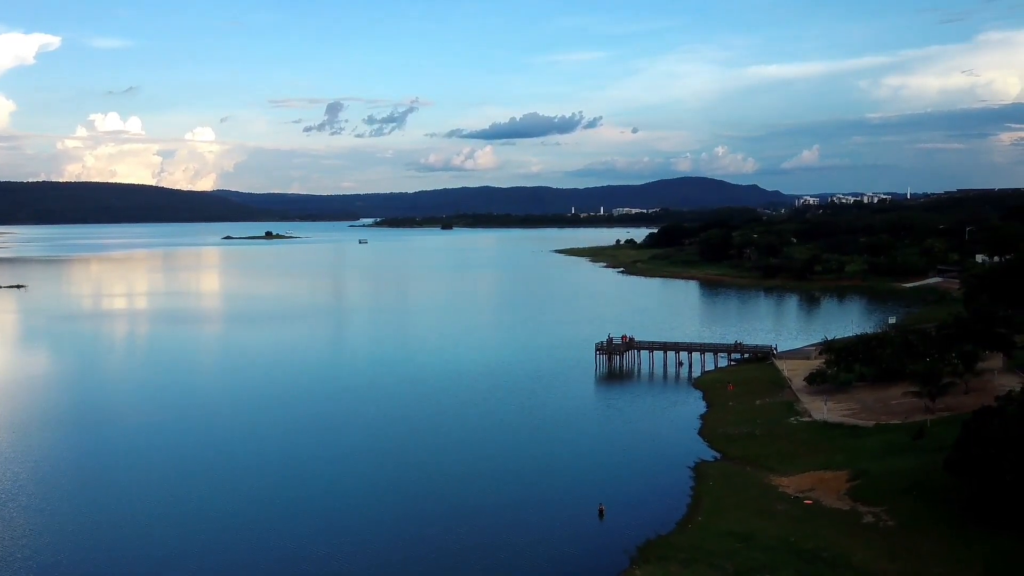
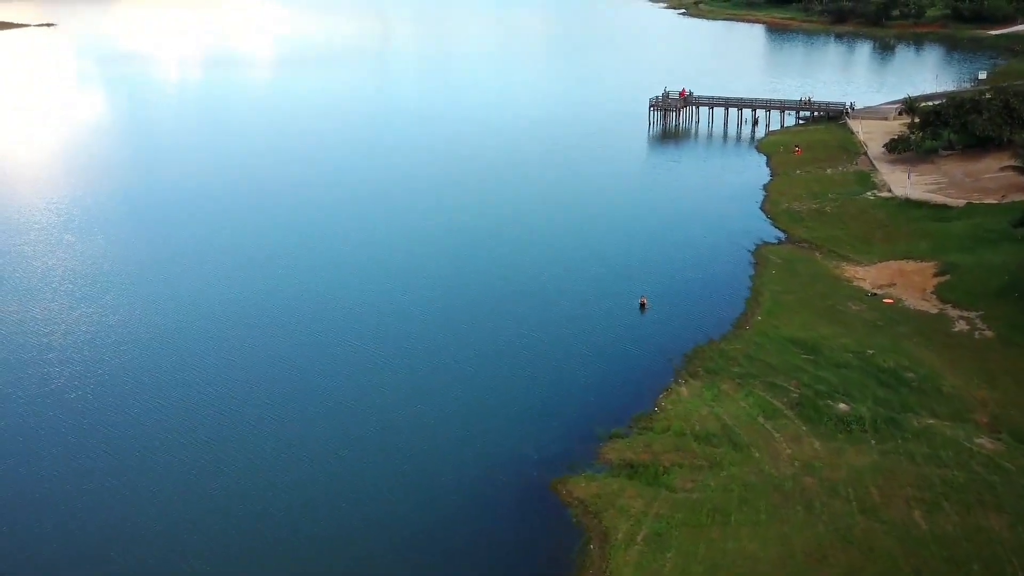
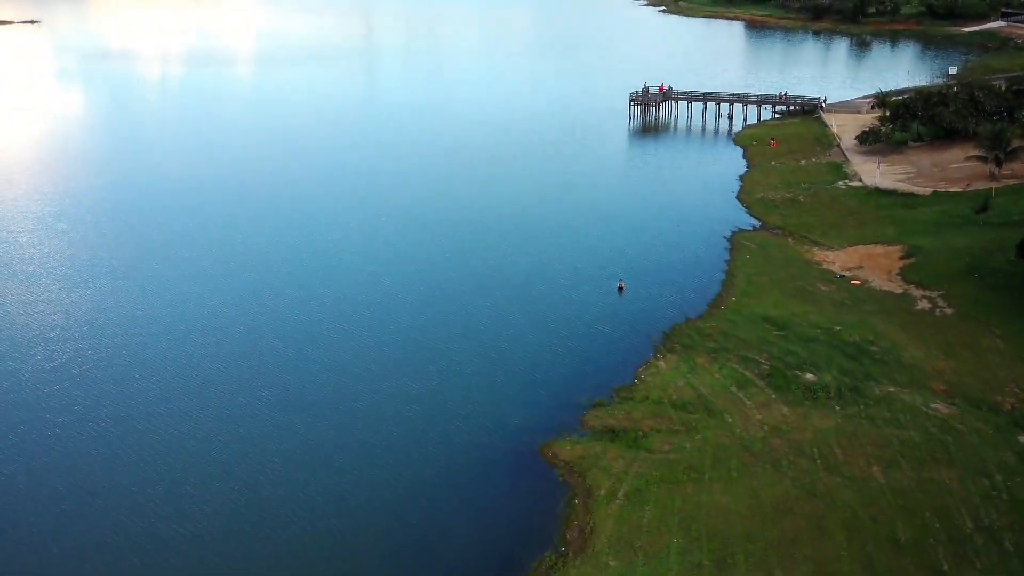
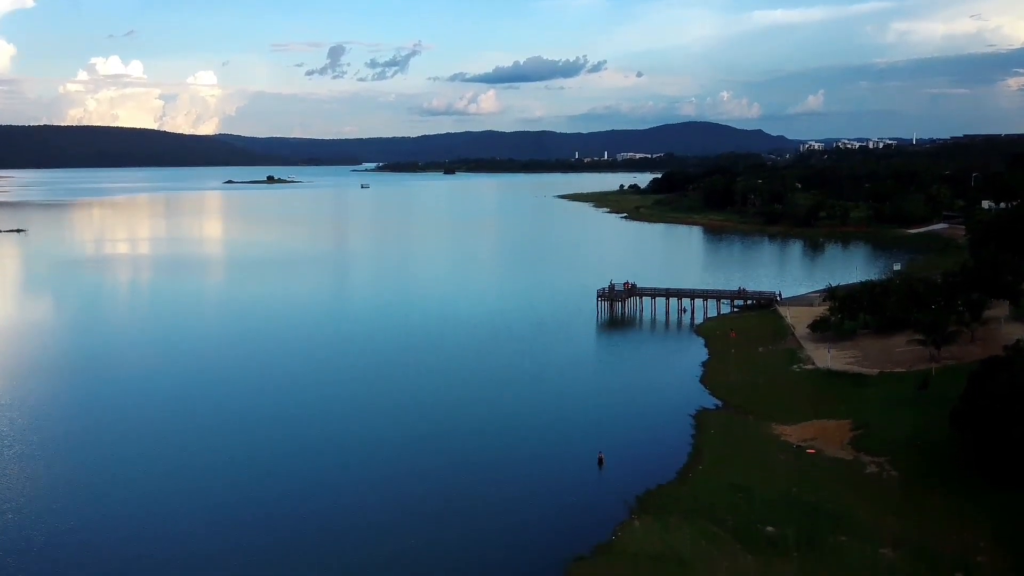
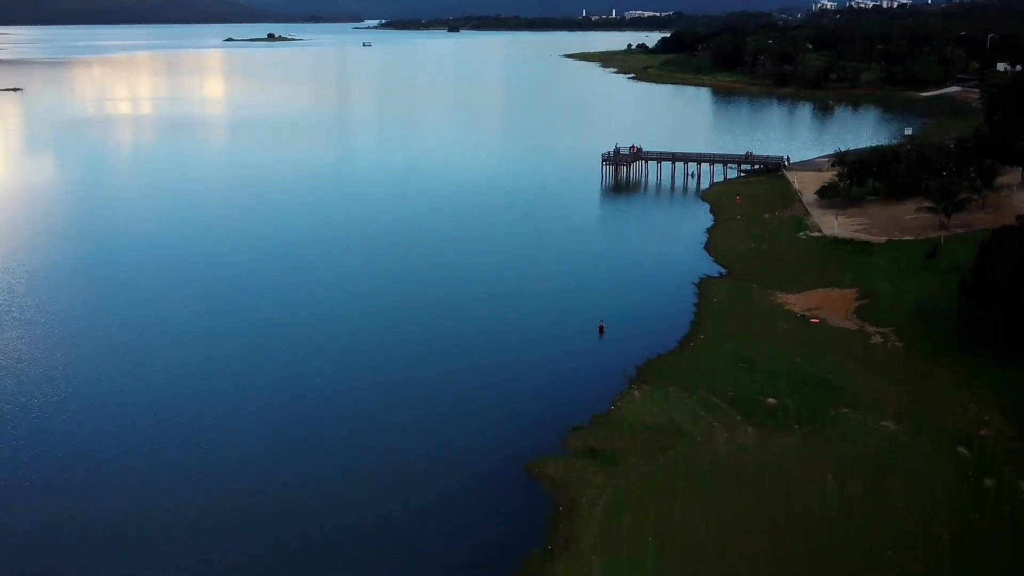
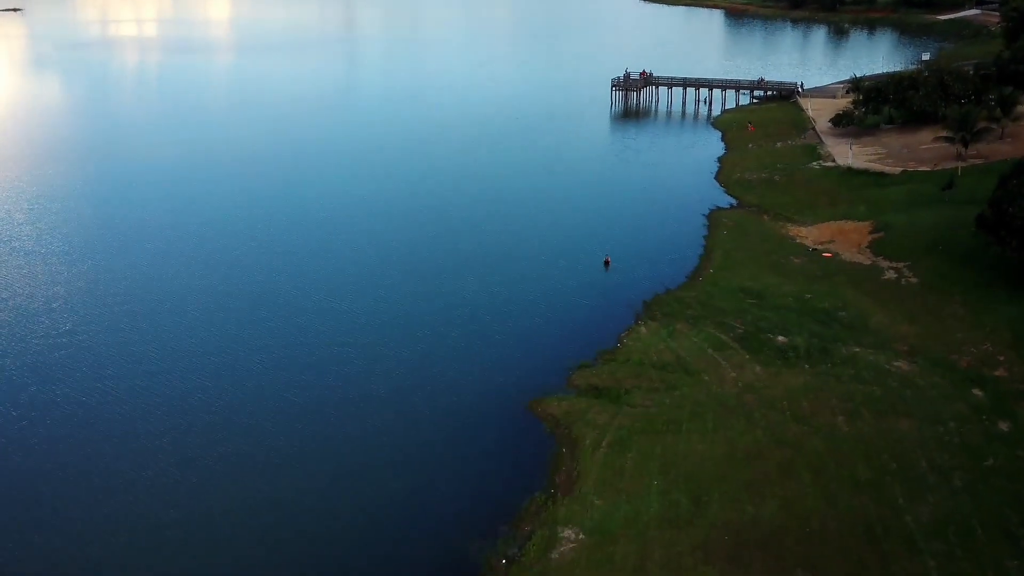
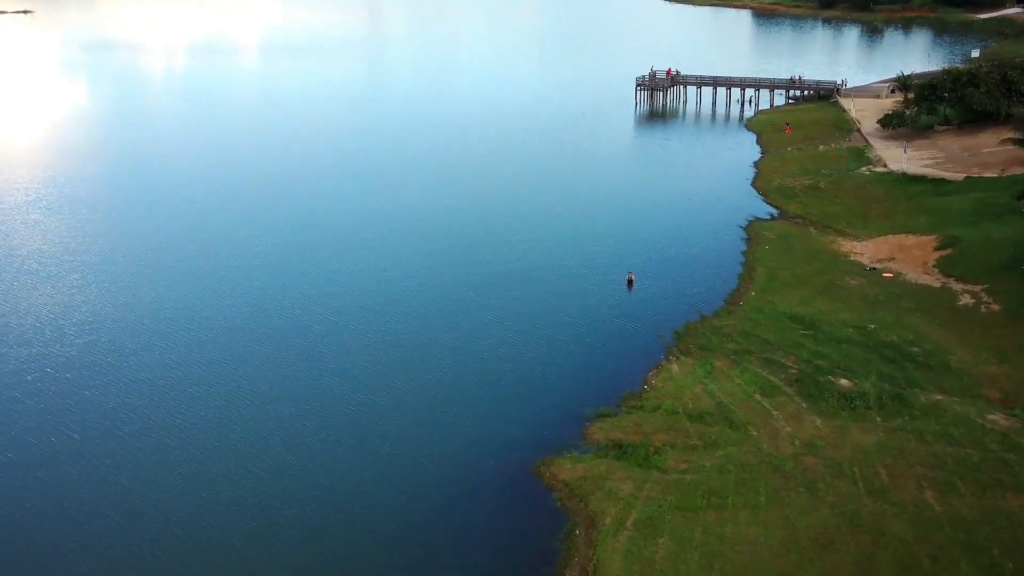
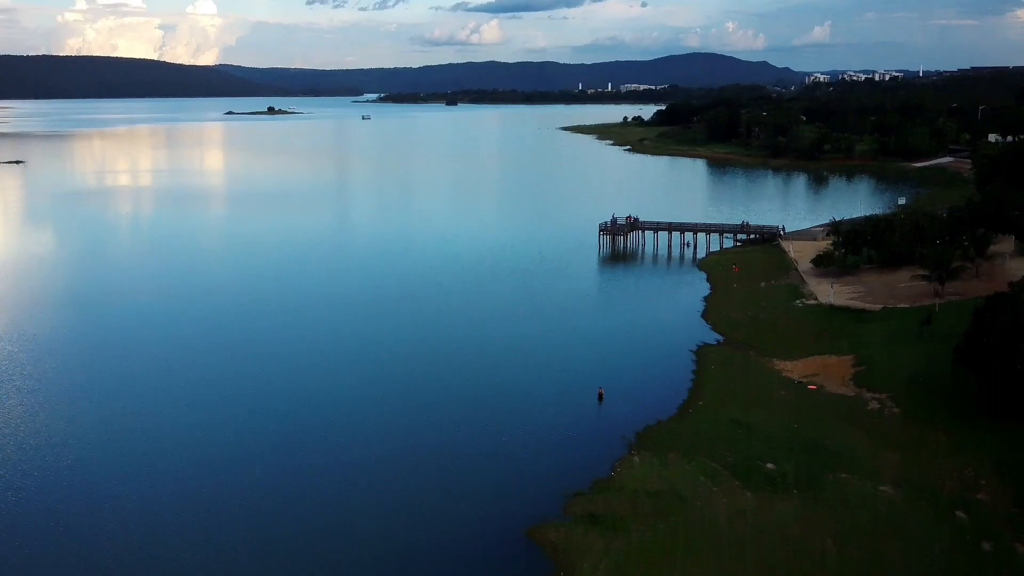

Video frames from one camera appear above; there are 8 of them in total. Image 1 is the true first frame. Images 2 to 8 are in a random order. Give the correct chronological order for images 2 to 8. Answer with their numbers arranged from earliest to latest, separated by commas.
4, 8, 5, 6, 3, 2, 7
